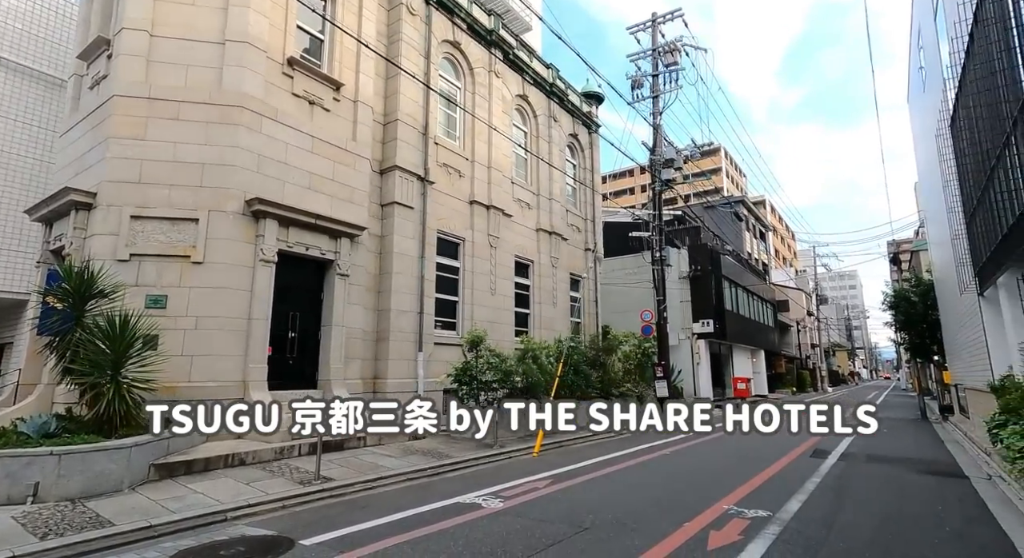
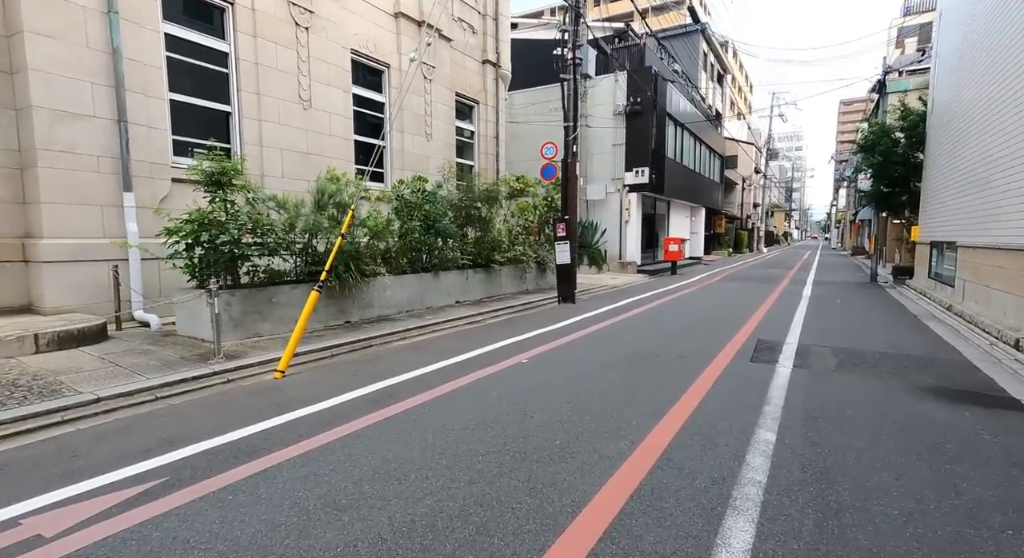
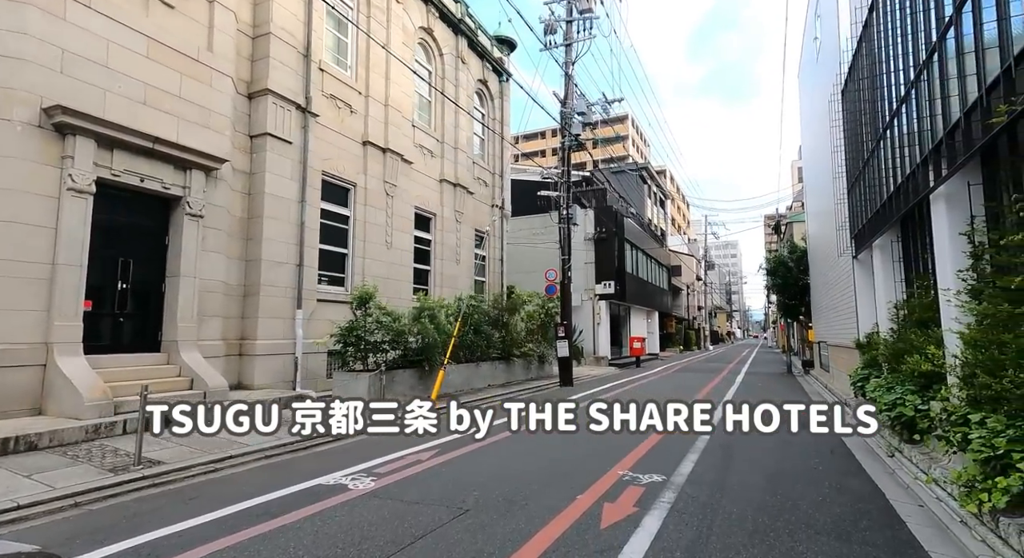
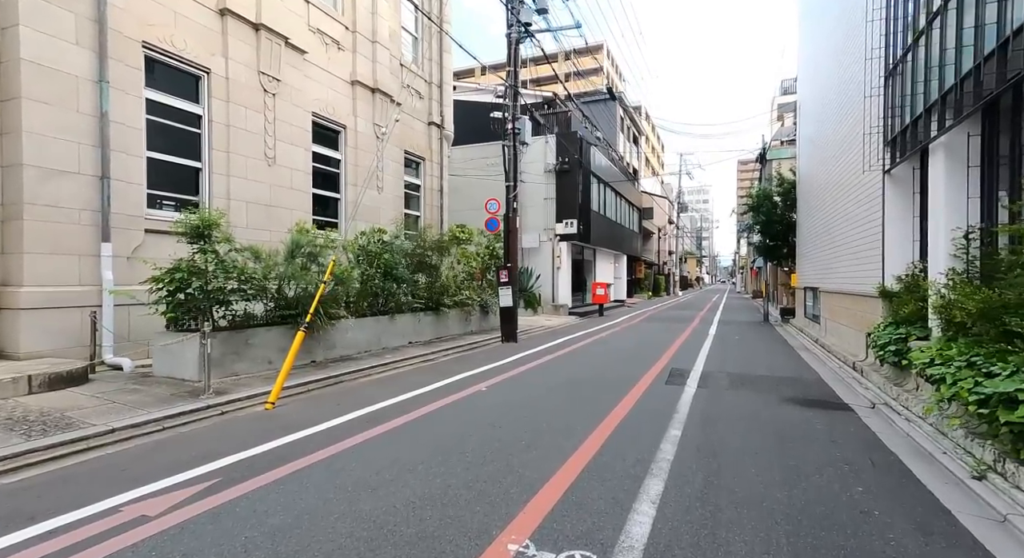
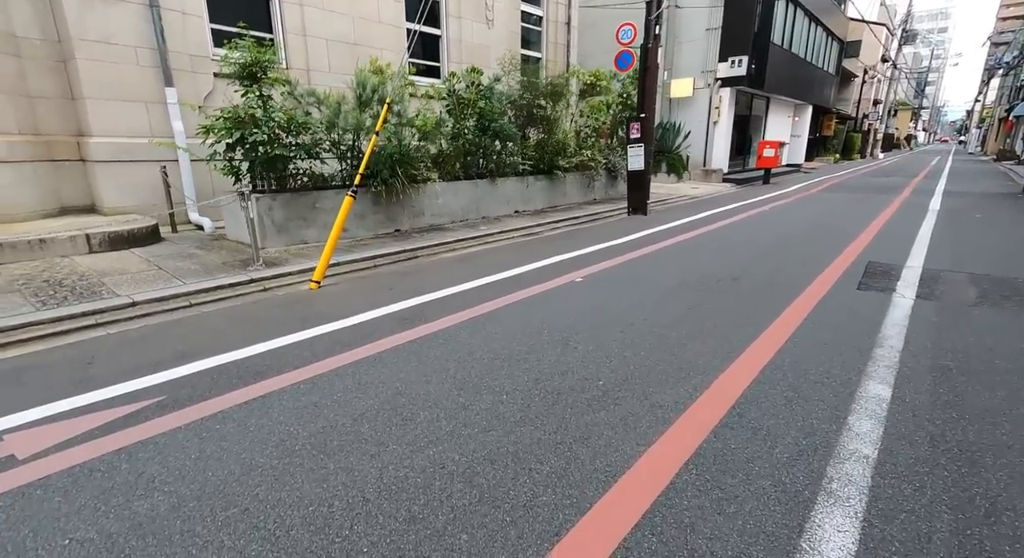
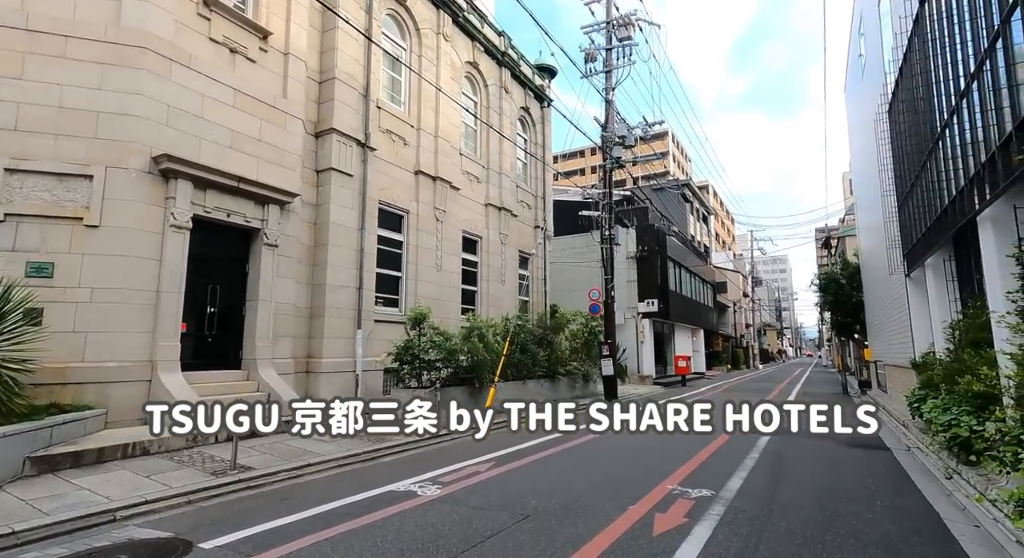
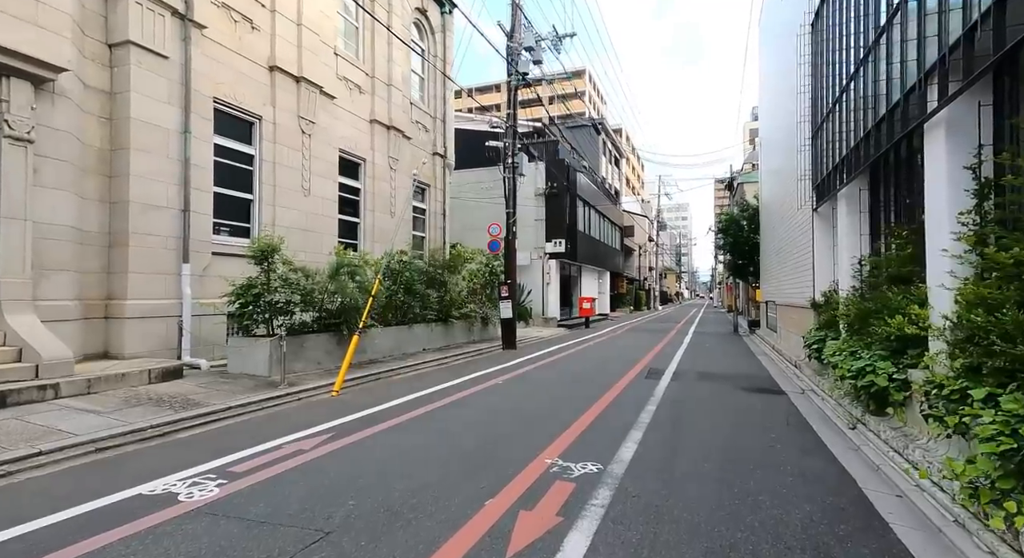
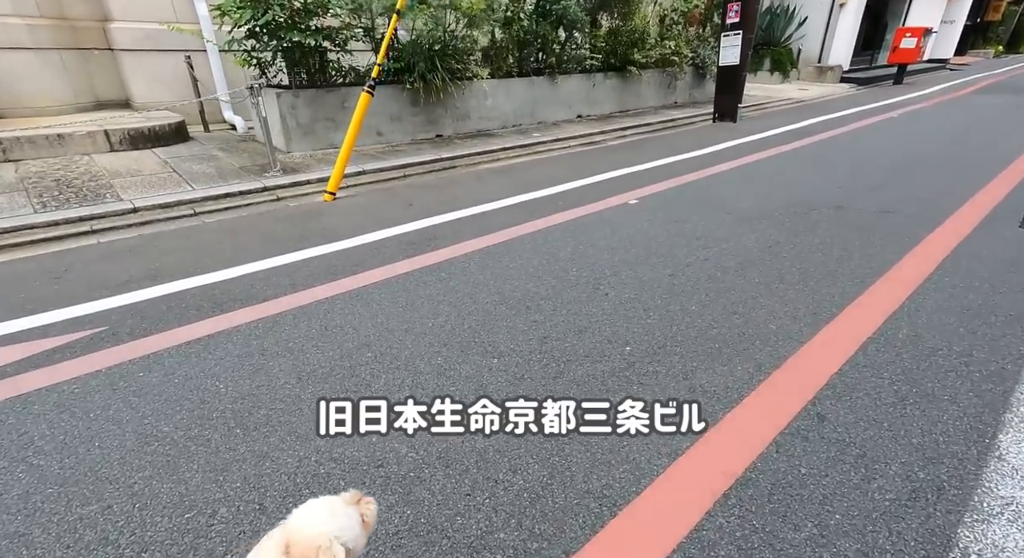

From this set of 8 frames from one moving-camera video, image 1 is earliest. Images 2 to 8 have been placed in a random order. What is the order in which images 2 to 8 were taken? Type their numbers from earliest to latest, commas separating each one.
6, 3, 7, 4, 2, 5, 8
